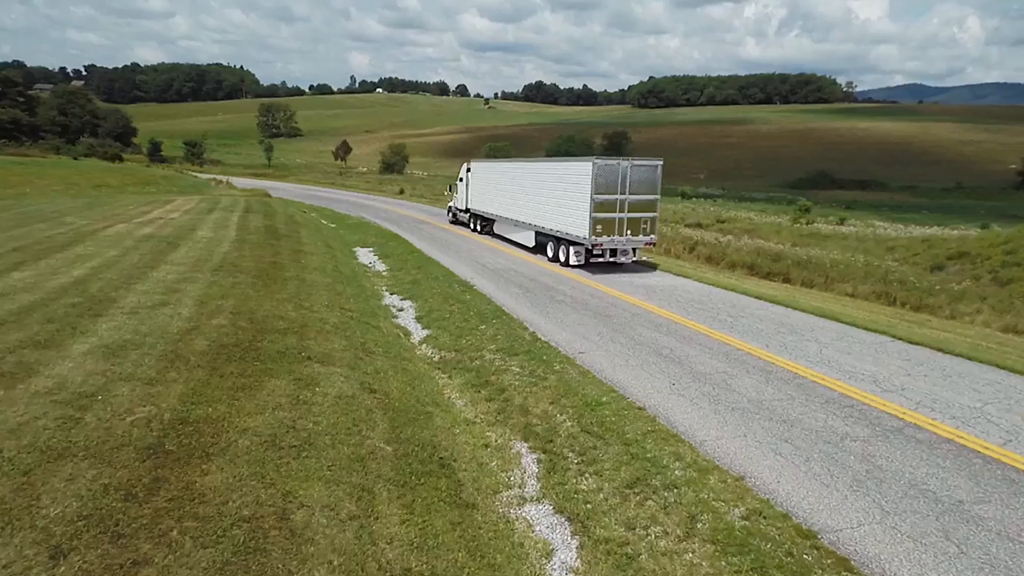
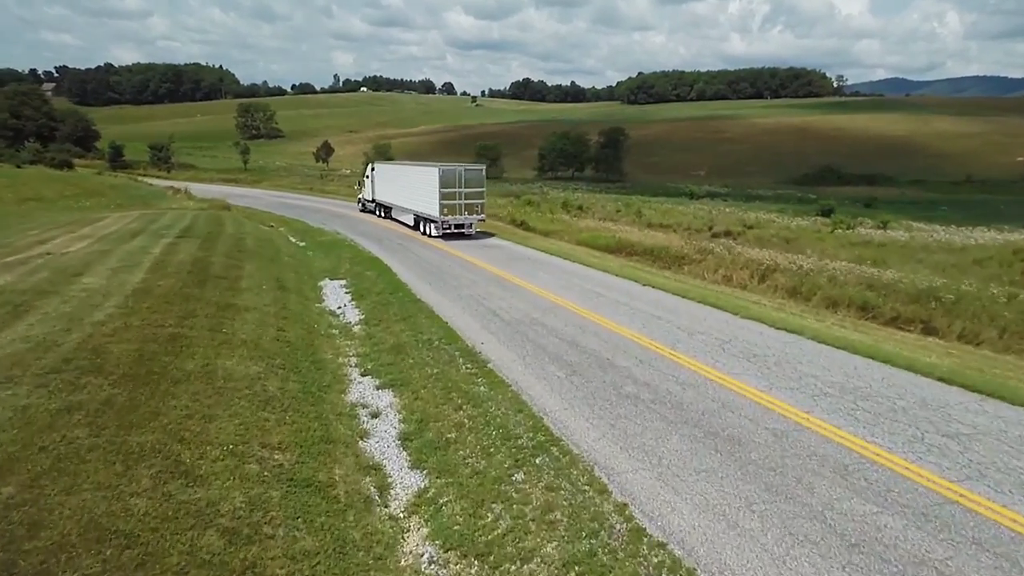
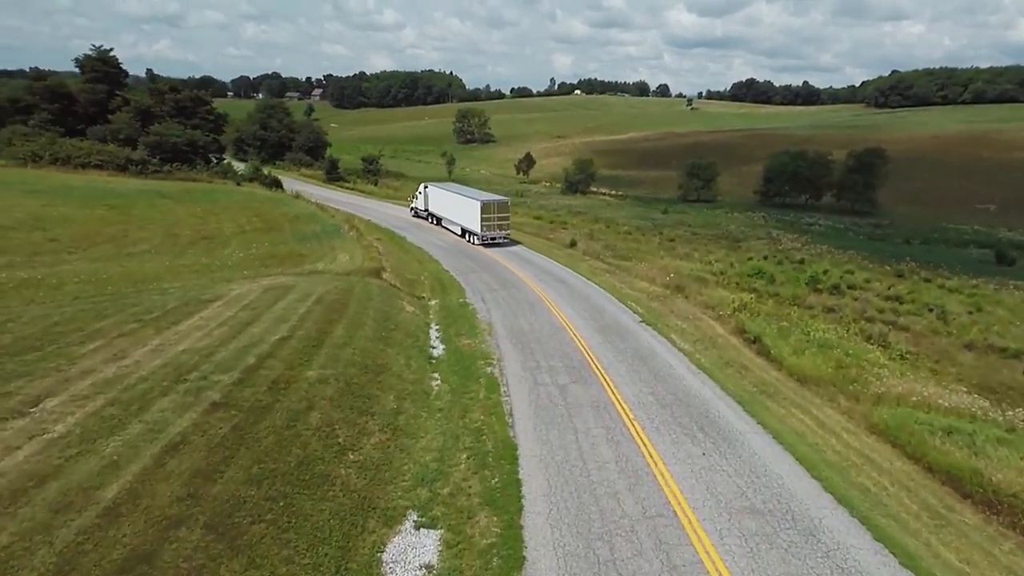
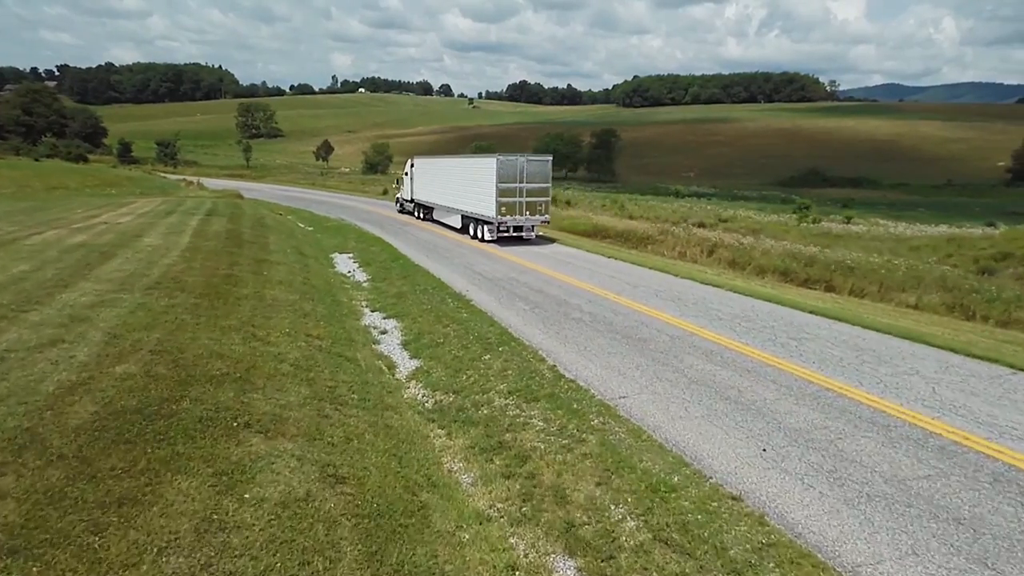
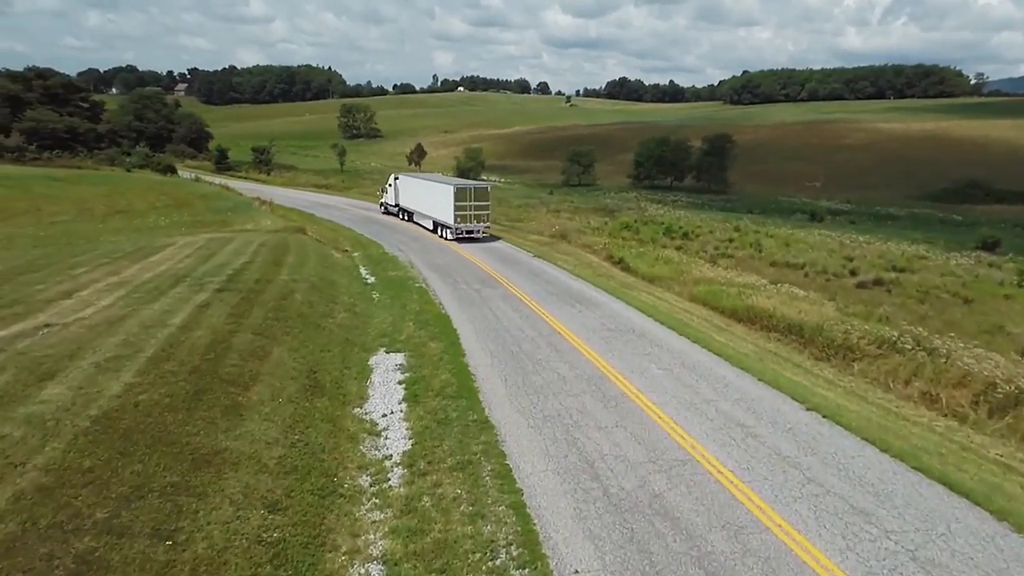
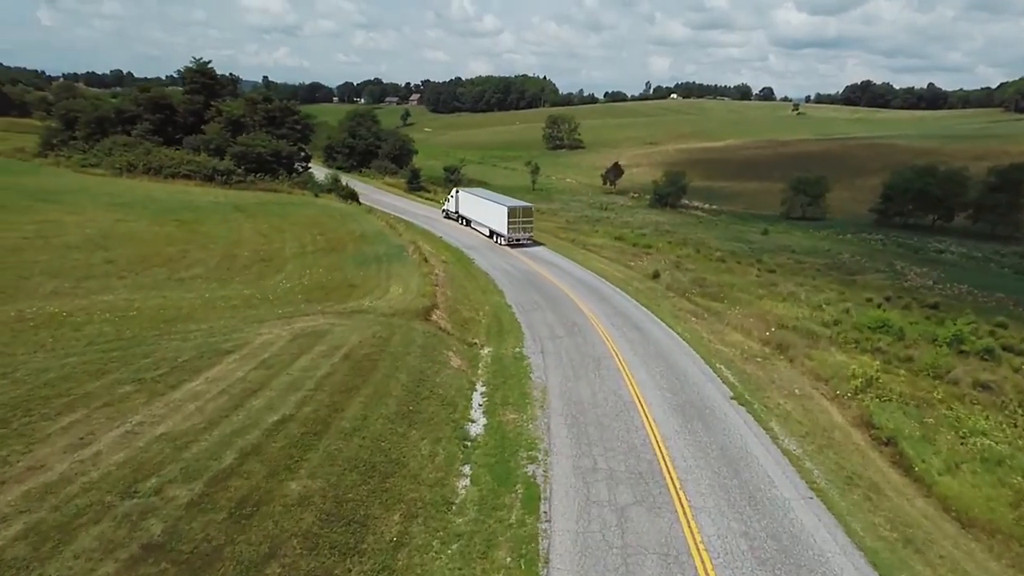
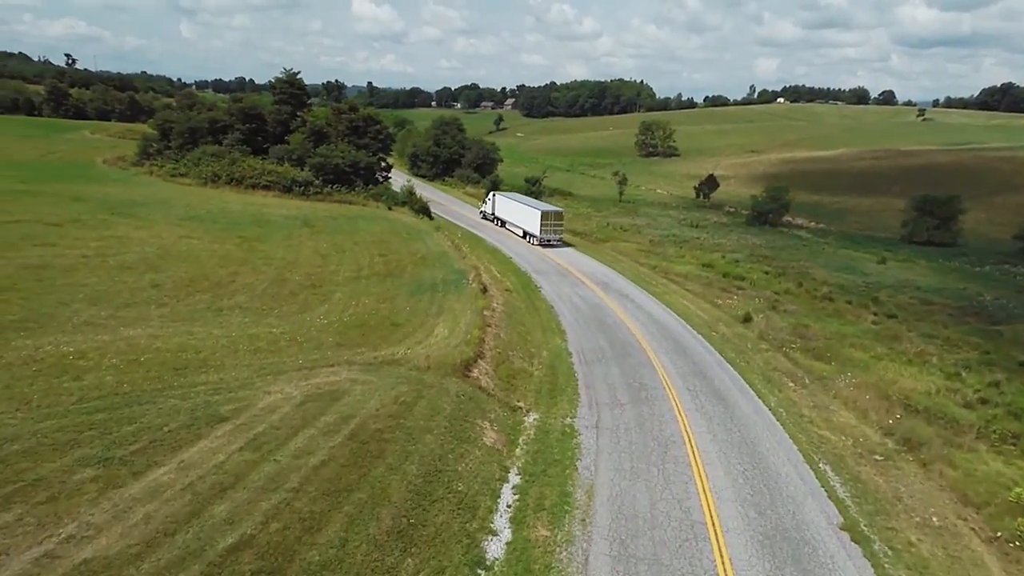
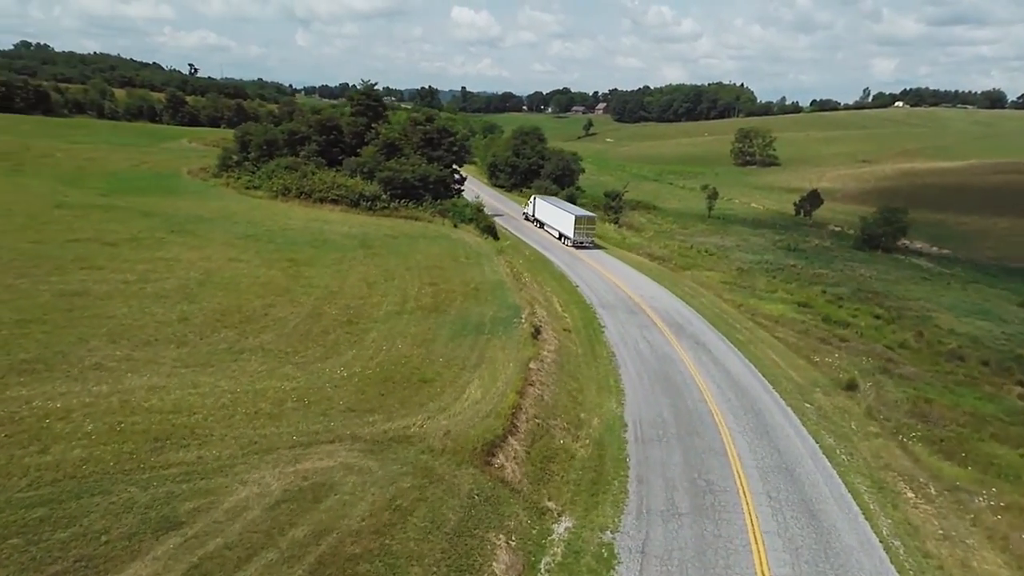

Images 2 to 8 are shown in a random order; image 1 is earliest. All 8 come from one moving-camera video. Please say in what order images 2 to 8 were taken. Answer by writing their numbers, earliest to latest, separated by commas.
4, 2, 5, 3, 6, 7, 8
